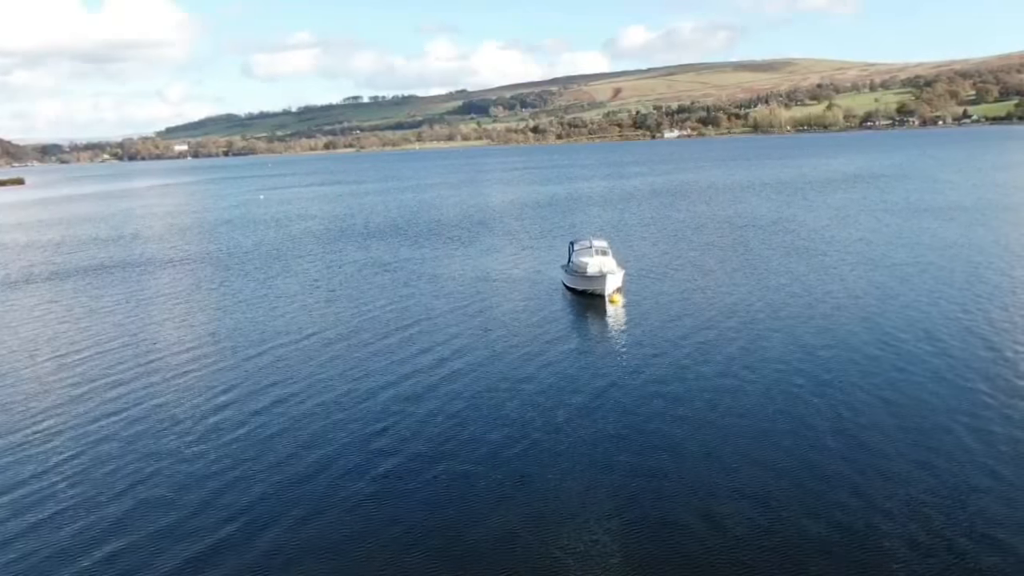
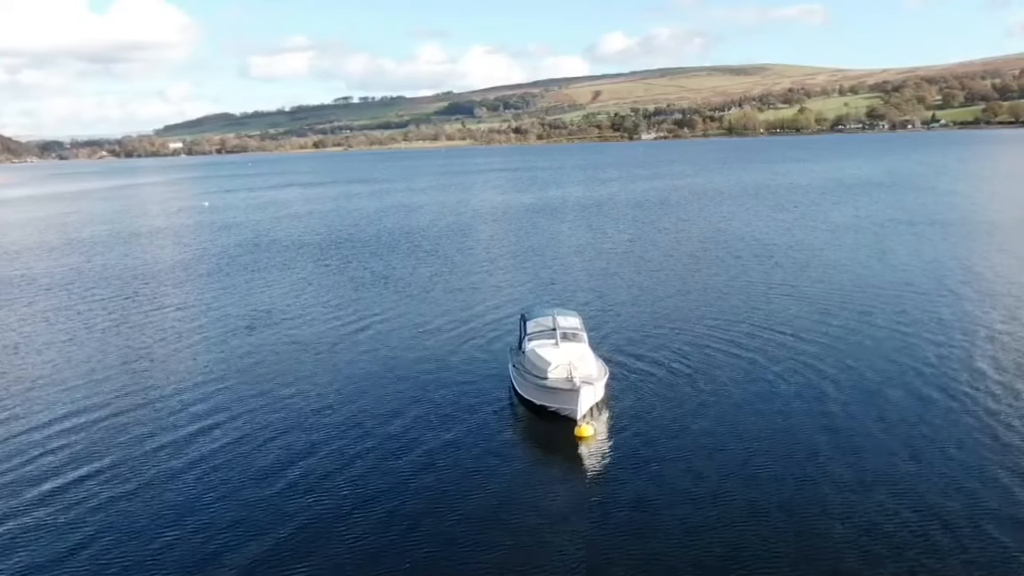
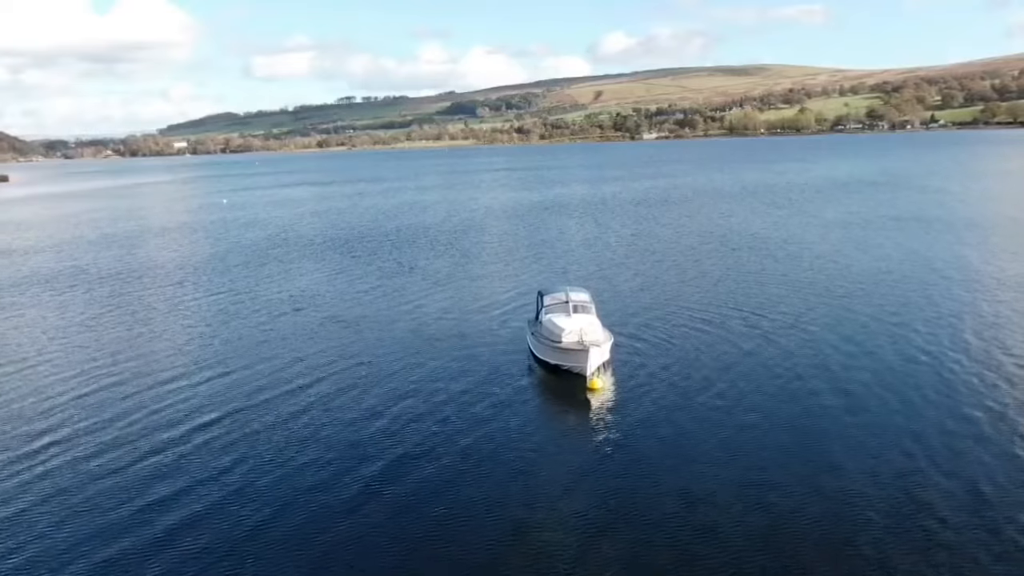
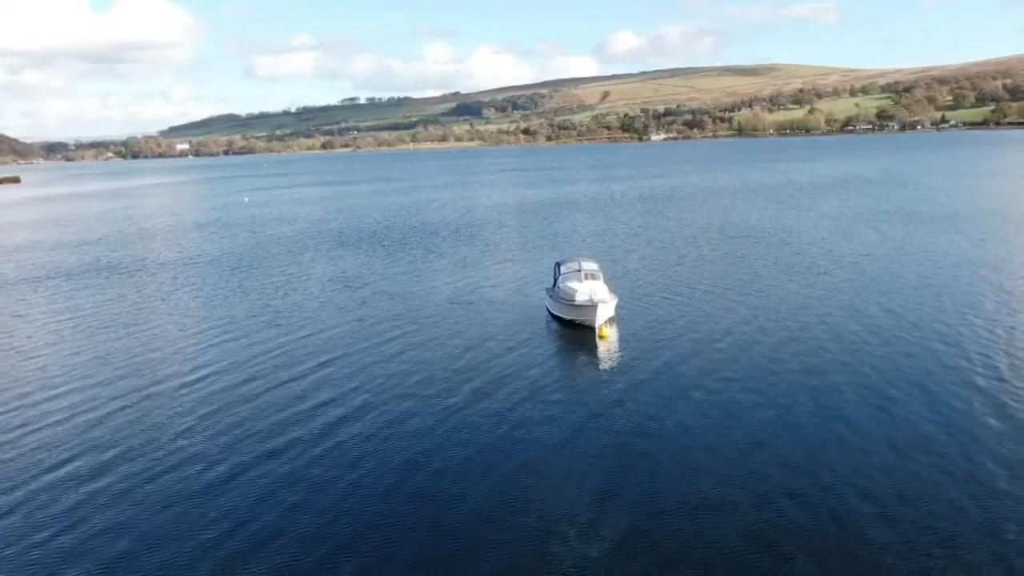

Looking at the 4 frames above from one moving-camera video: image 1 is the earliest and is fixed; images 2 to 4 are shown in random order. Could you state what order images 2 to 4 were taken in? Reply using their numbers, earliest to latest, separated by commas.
4, 3, 2
